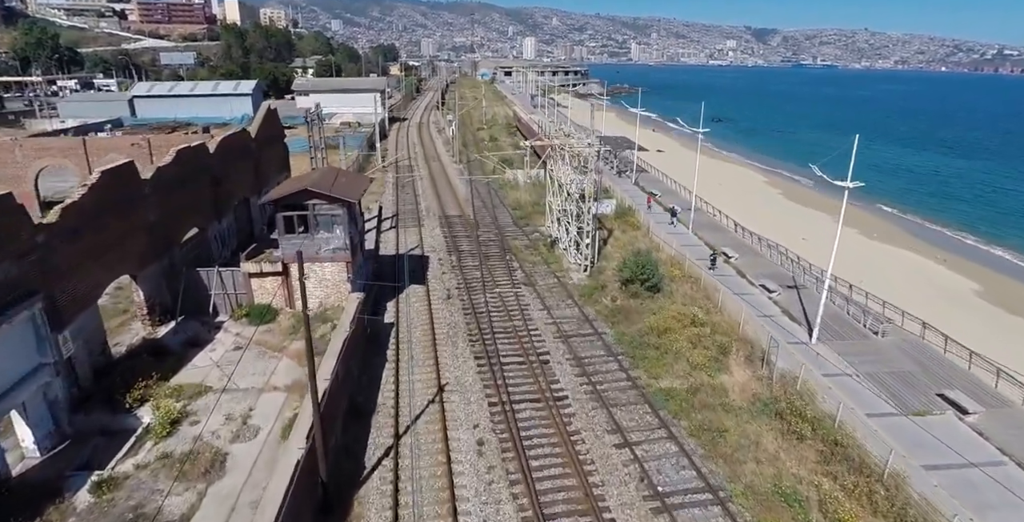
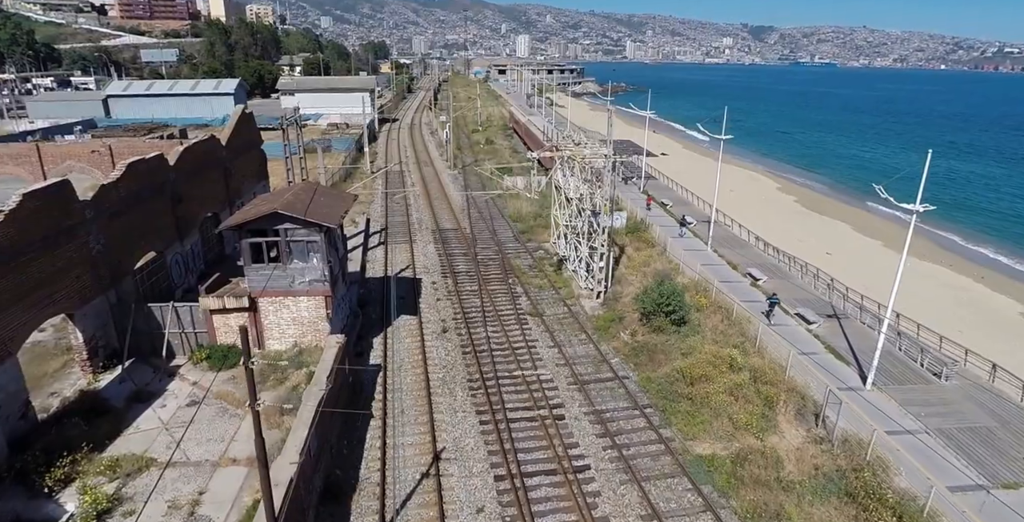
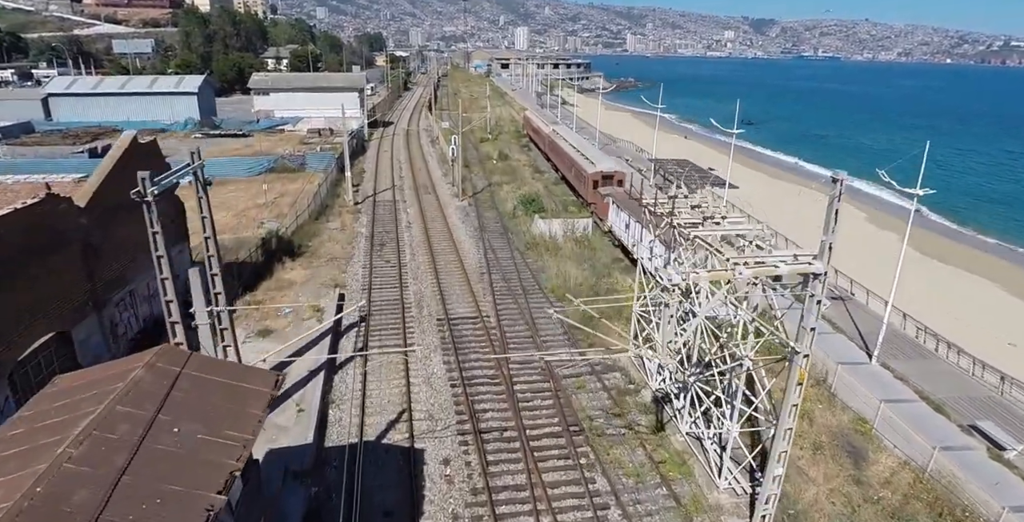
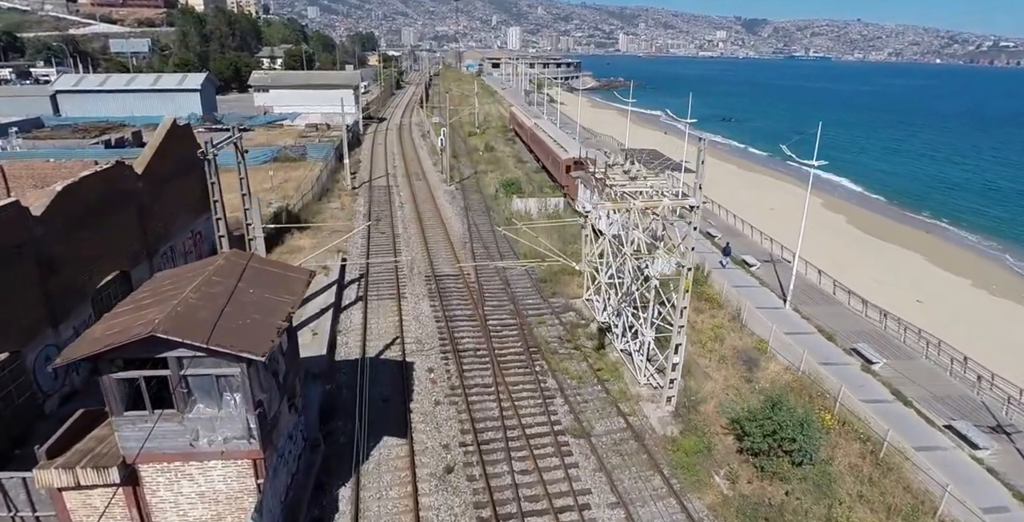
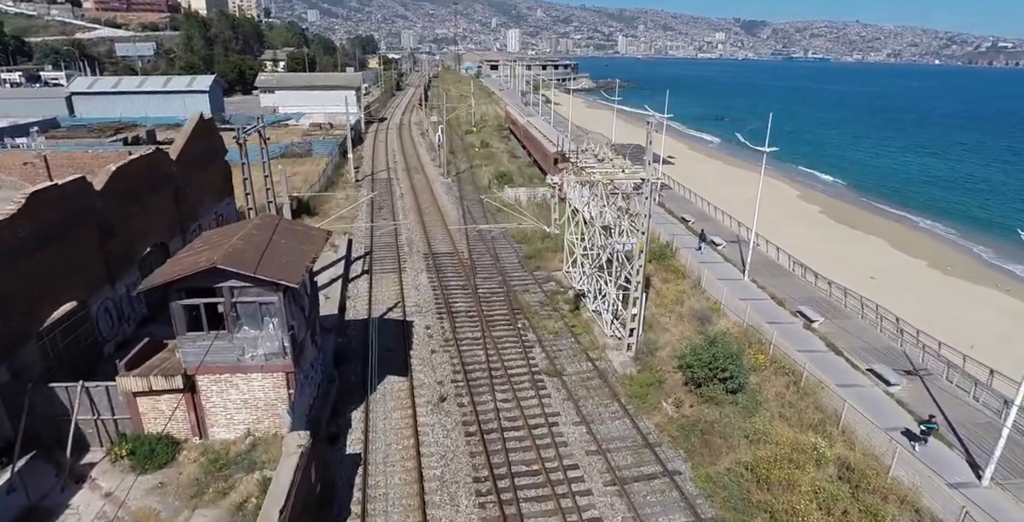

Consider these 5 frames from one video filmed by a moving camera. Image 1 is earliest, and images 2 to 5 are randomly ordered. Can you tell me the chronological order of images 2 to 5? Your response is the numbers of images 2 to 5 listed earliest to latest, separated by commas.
2, 5, 4, 3
